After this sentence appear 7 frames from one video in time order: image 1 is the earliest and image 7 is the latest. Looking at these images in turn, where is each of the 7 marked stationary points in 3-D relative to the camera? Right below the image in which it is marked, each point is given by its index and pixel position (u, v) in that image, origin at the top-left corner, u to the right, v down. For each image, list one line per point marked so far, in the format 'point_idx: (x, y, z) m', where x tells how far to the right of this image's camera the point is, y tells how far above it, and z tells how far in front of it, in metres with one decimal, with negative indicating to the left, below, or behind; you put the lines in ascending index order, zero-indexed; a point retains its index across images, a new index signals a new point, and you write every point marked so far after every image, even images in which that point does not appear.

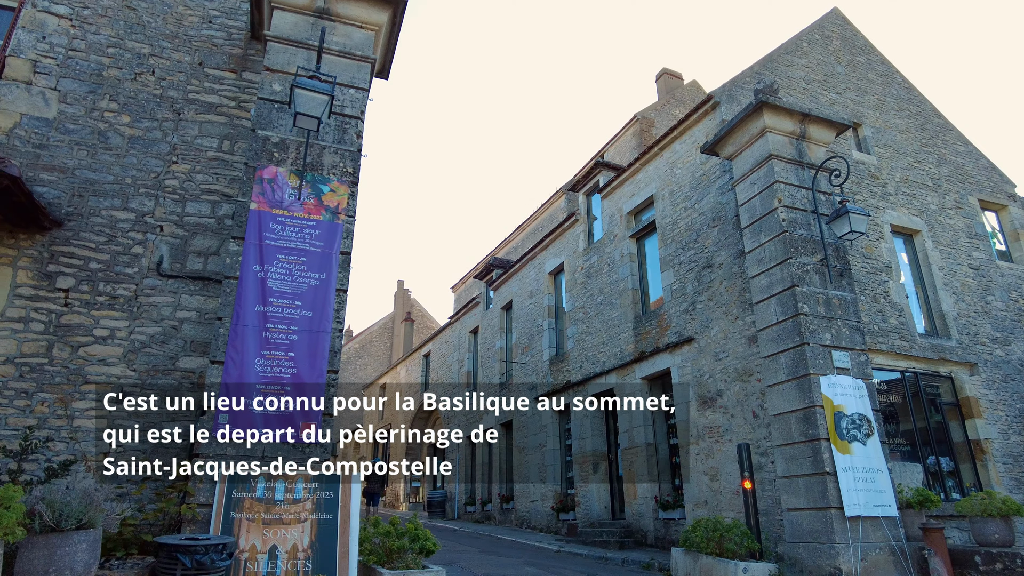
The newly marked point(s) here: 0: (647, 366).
0: (+2.3, -1.3, +10.6) m
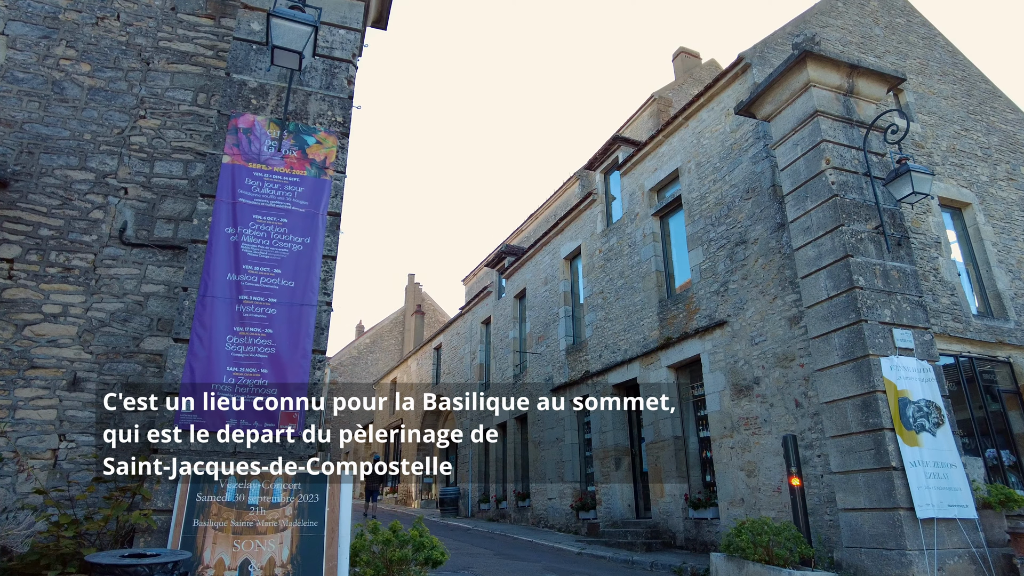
0: (+2.5, -1.0, +9.8) m
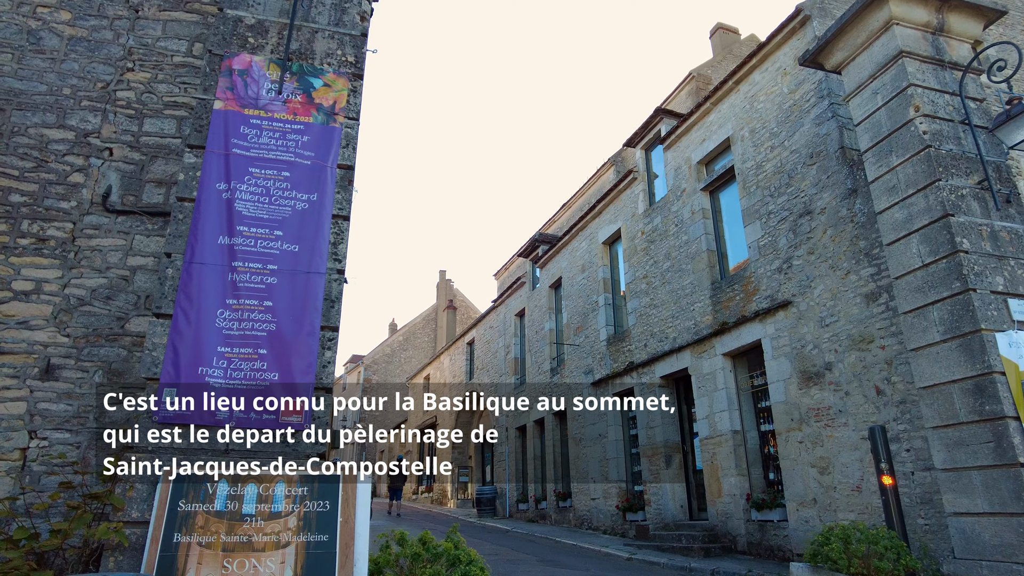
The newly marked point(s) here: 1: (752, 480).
0: (+3.1, -0.7, +9.0) m
1: (+3.2, -2.6, +8.5) m
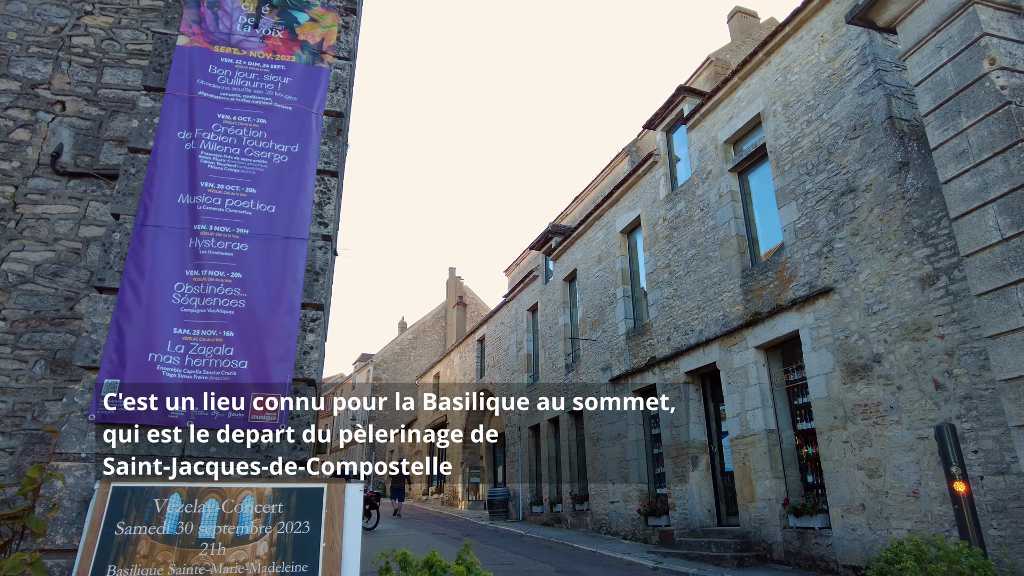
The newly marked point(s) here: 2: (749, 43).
0: (+3.3, -0.6, +8.3) m
1: (+3.4, -2.4, +7.8) m
2: (+6.6, +6.8, +17.5) m
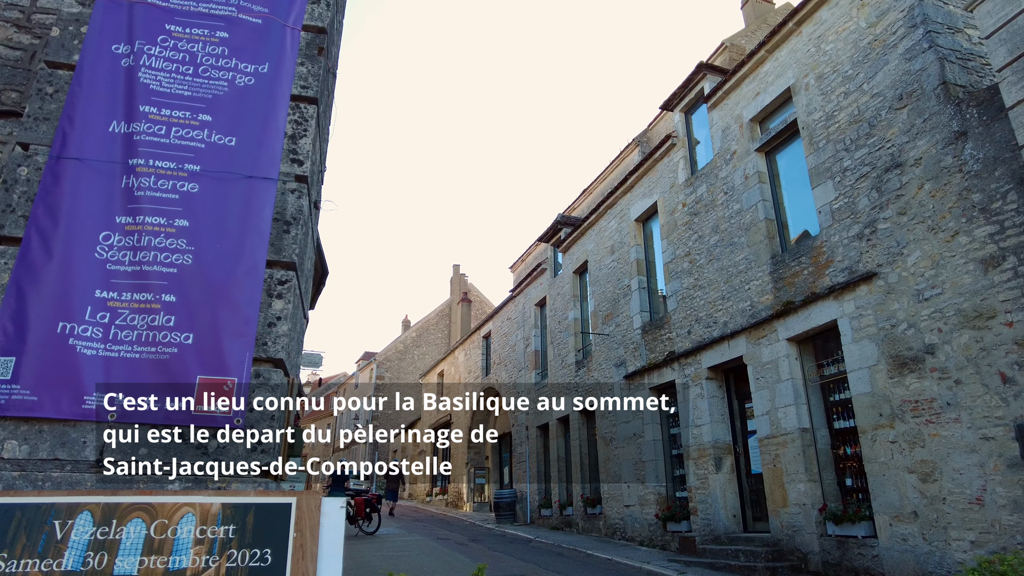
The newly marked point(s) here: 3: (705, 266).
0: (+3.4, -0.4, +7.6) m
1: (+3.5, -2.3, +7.2) m
2: (+6.8, +7.0, +16.8) m
3: (+2.9, +0.3, +9.4) m
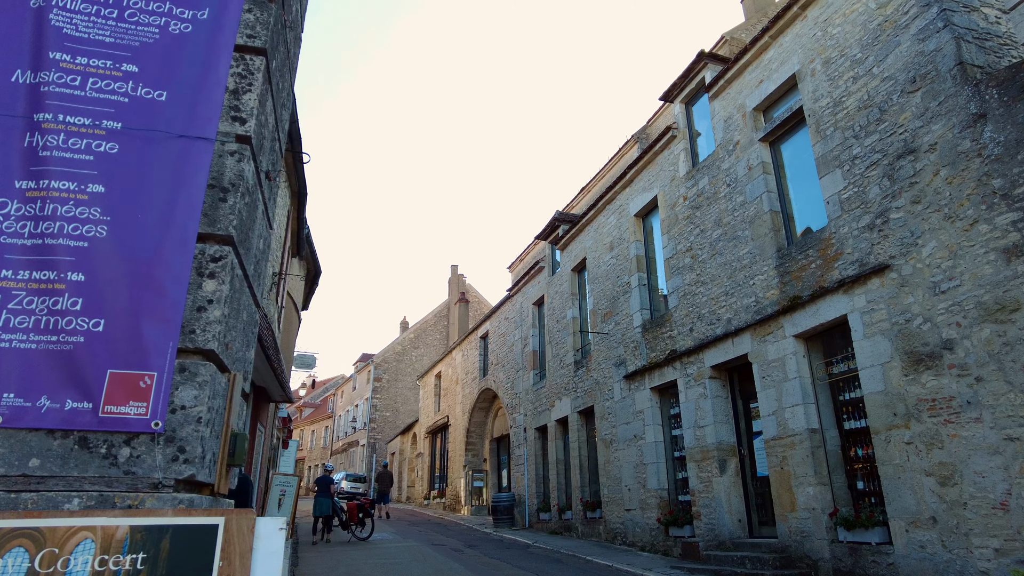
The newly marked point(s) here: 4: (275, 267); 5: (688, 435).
0: (+3.4, -0.3, +7.3) m
1: (+3.5, -2.2, +6.8) m
2: (+6.7, +7.0, +16.5) m
3: (+2.8, +0.4, +9.1) m
4: (-3.5, +0.3, +9.4) m
5: (+2.5, -2.1, +9.1) m
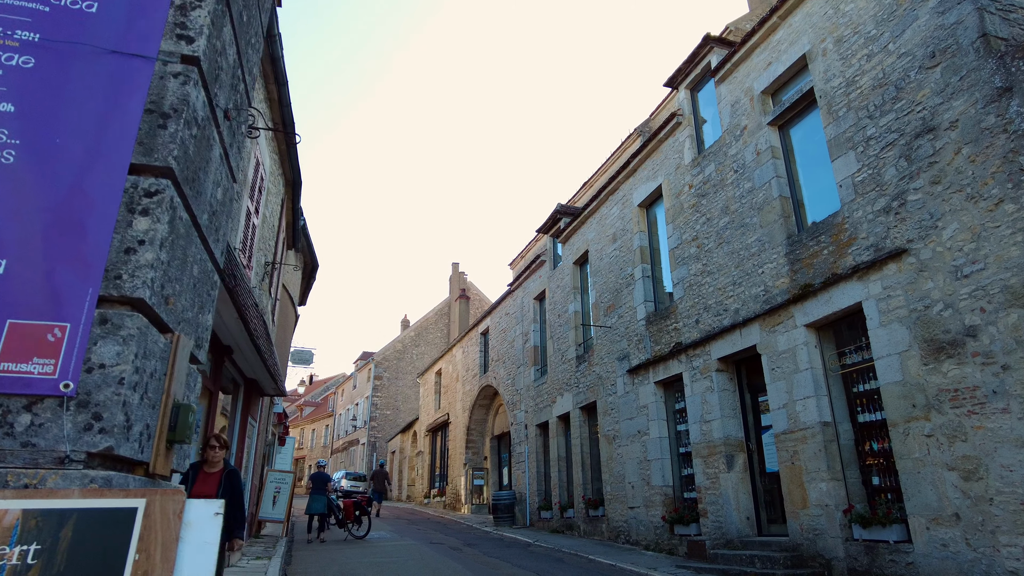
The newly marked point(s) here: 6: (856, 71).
0: (+3.4, -0.2, +7.0) m
1: (+3.5, -2.0, +6.5) m
2: (+6.7, +7.2, +16.2) m
3: (+2.8, +0.5, +8.8) m
4: (-3.5, +0.5, +9.1) m
5: (+2.5, -2.0, +8.8) m
6: (+3.7, +2.4, +6.9) m
